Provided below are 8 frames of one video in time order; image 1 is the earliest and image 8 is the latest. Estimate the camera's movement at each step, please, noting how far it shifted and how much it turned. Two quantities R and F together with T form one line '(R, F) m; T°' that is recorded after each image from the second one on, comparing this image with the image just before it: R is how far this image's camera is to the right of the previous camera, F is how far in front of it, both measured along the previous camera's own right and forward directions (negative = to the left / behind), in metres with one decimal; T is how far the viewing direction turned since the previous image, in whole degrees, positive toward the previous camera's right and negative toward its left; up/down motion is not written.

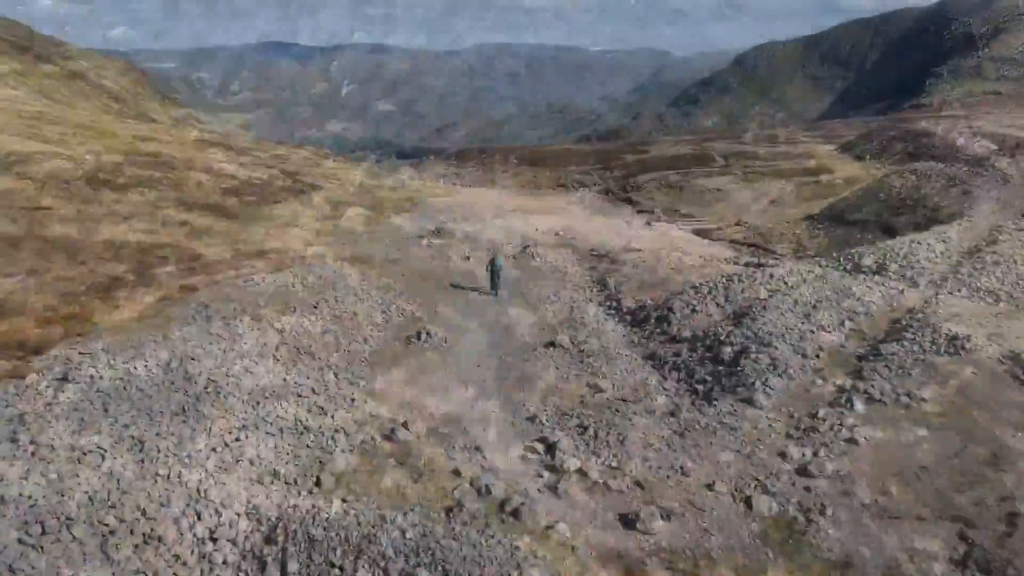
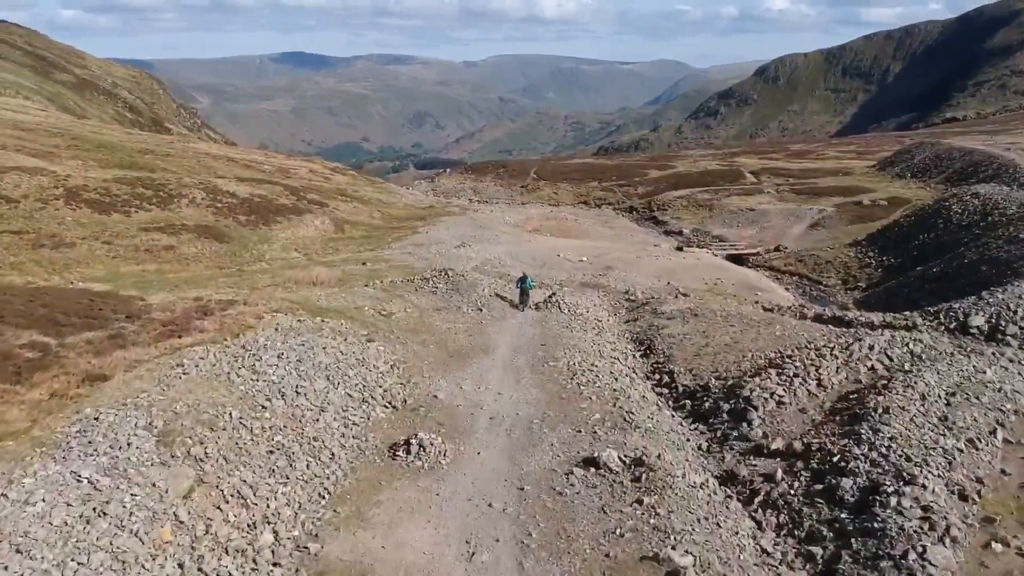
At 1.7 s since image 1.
(-0.2, +7.4) m; -1°
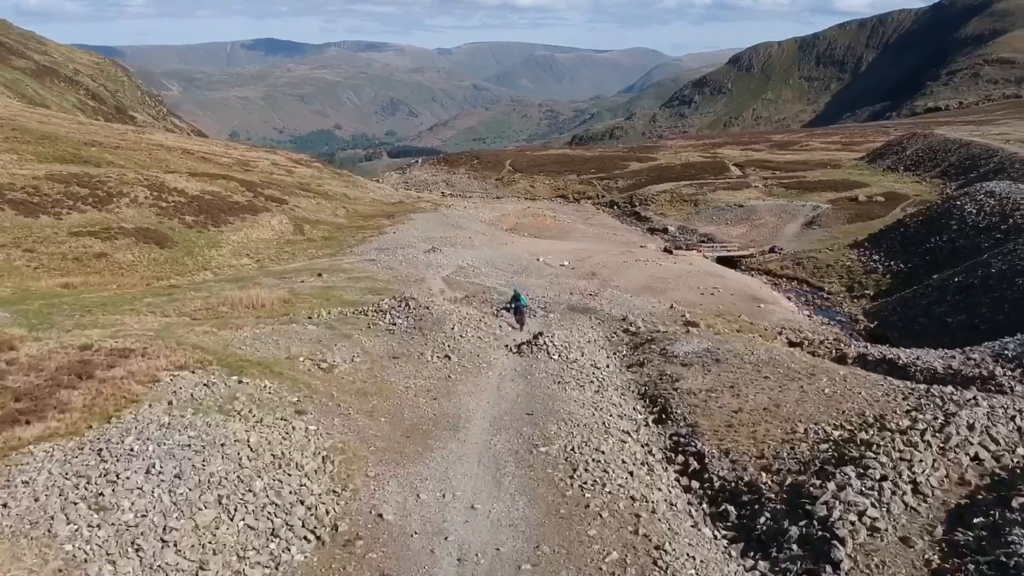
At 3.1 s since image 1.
(0.0, +6.8) m; +1°
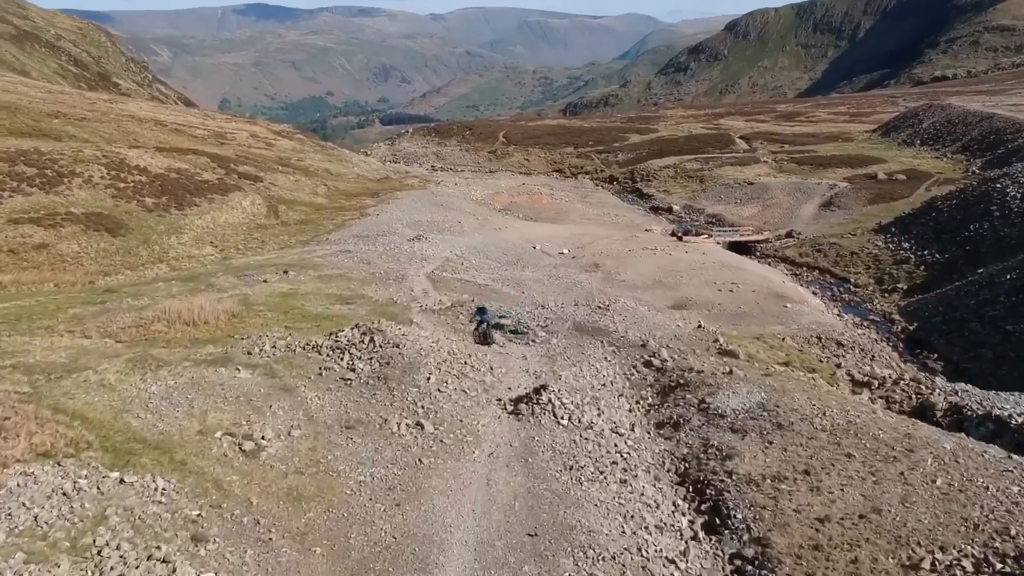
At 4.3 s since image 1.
(0.0, +6.8) m; 0°
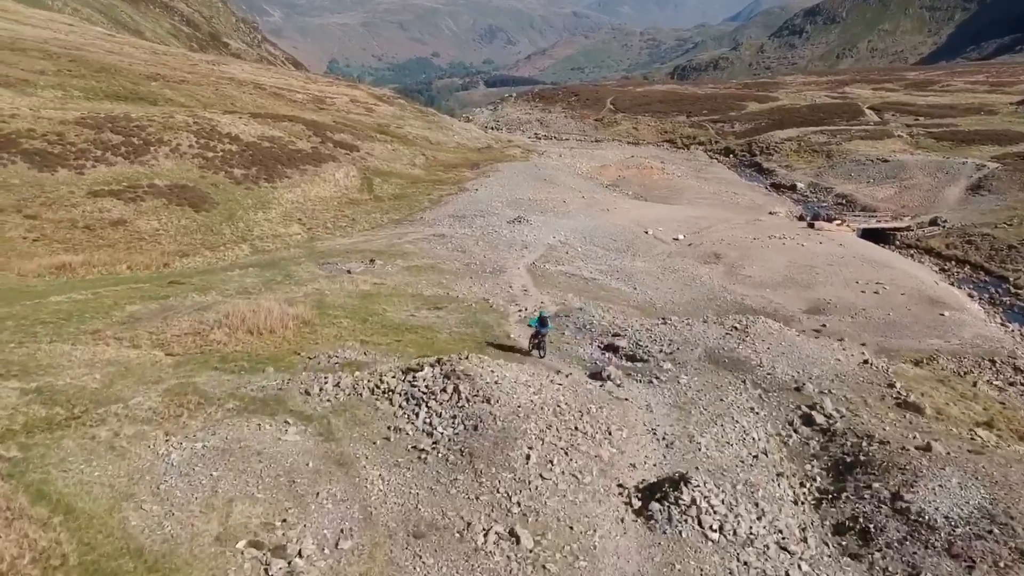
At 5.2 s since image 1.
(-0.6, +5.5) m; -6°
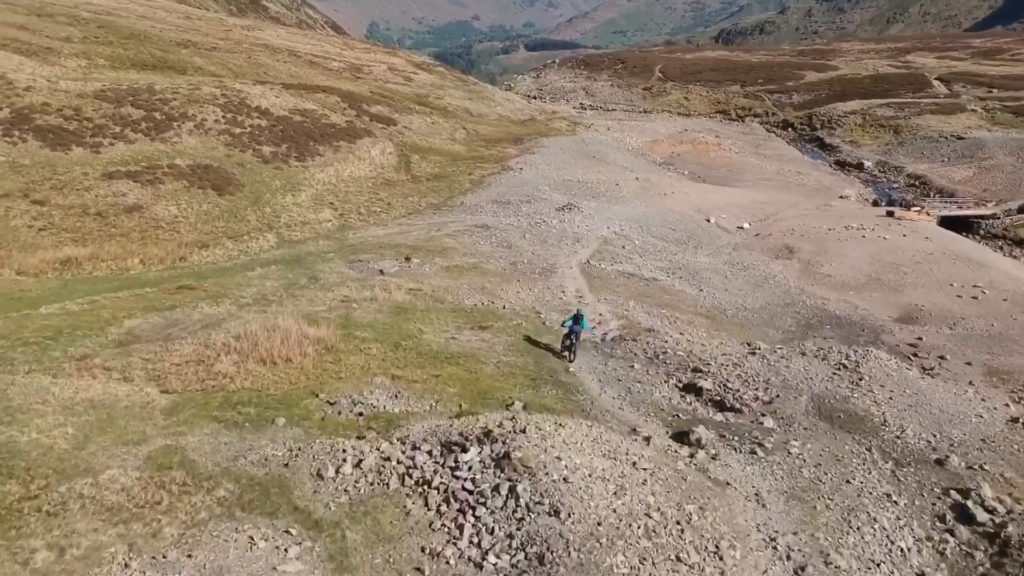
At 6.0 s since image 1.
(-0.6, +4.7) m; -2°
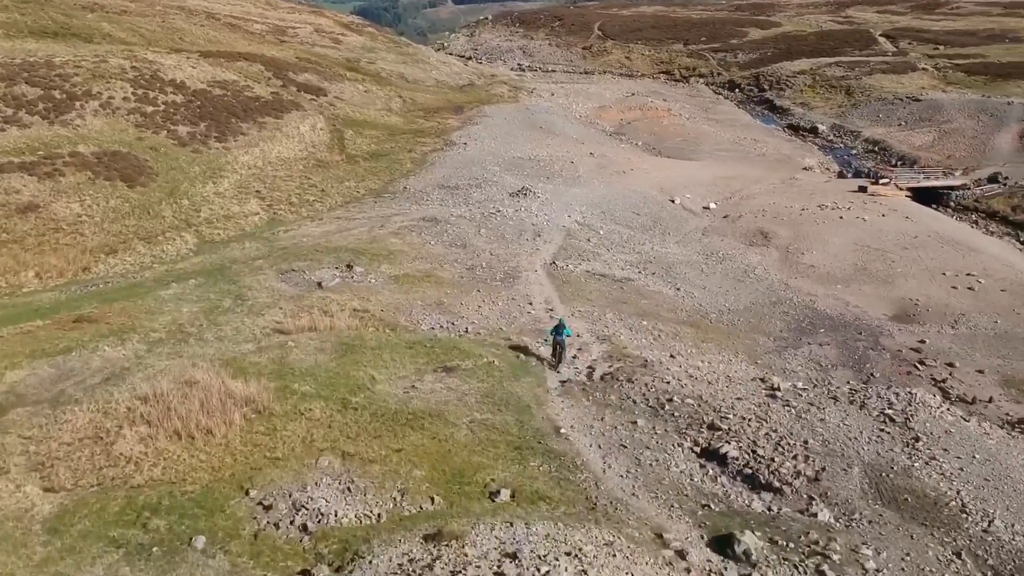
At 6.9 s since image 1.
(-0.8, +4.7) m; +4°
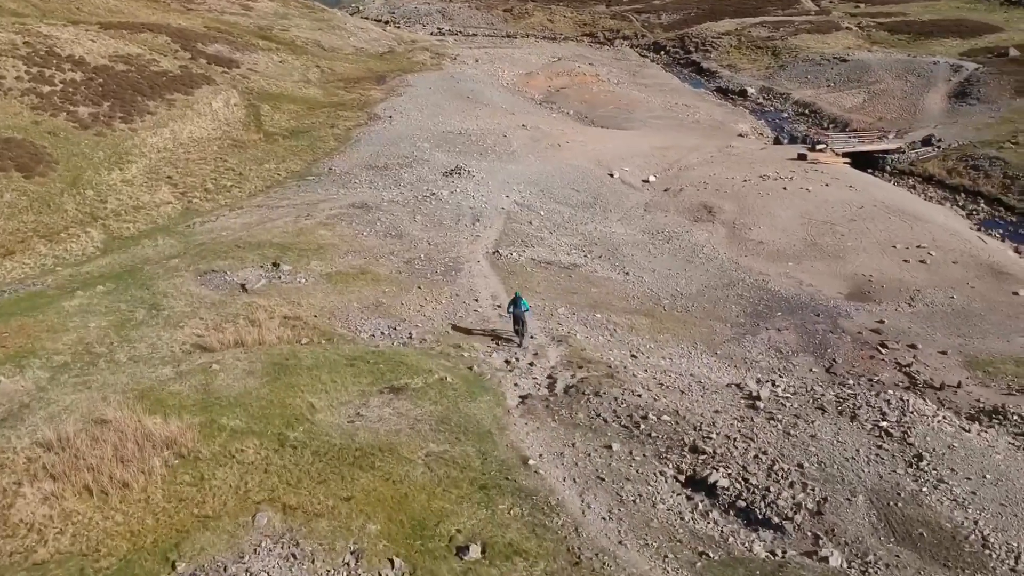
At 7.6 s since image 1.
(-0.6, +2.3) m; +4°
